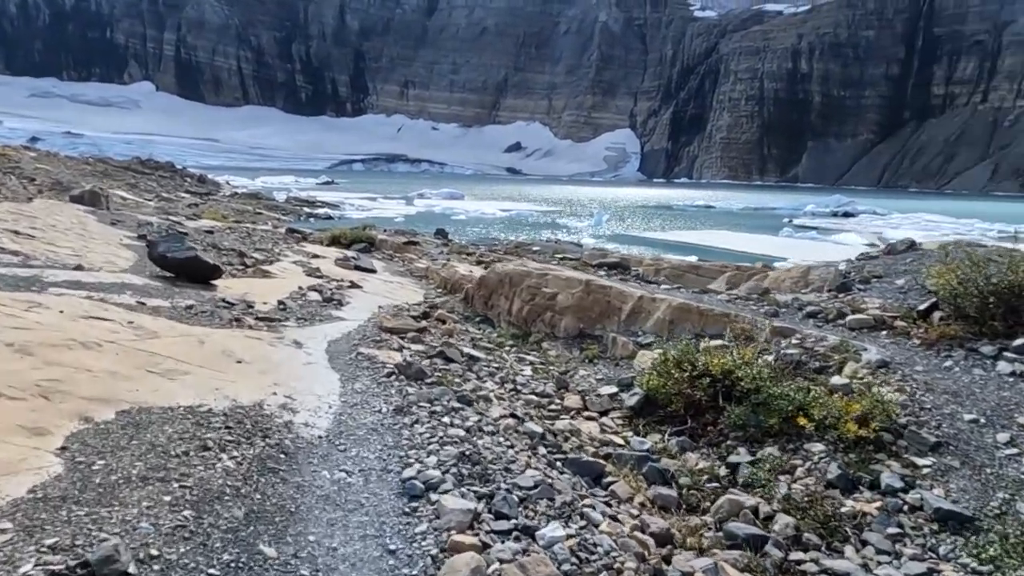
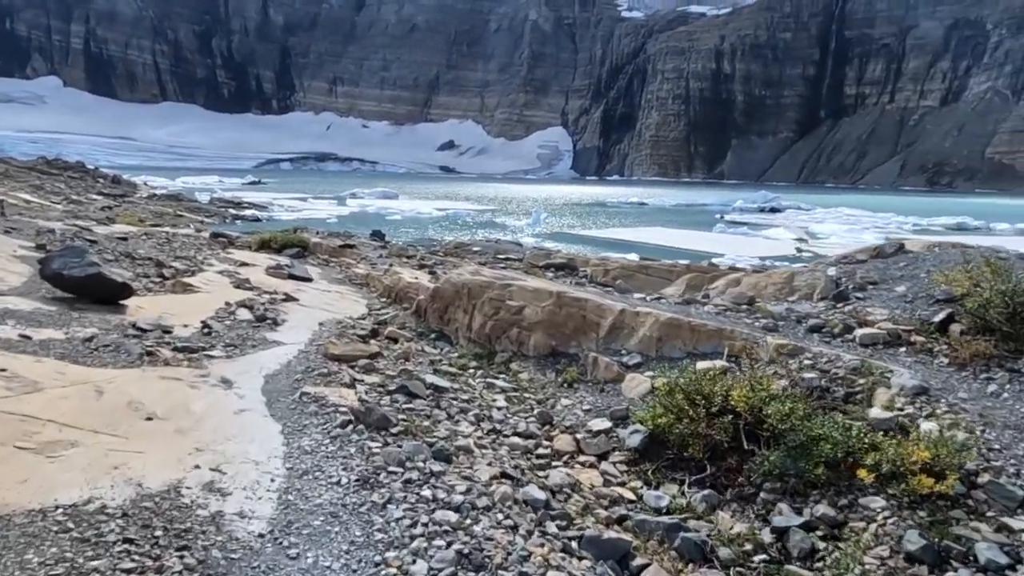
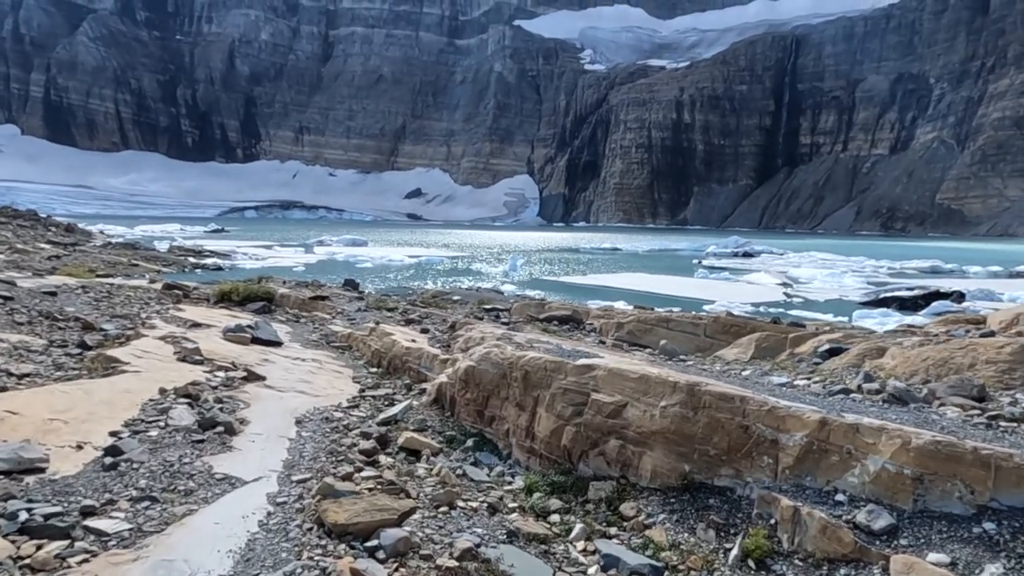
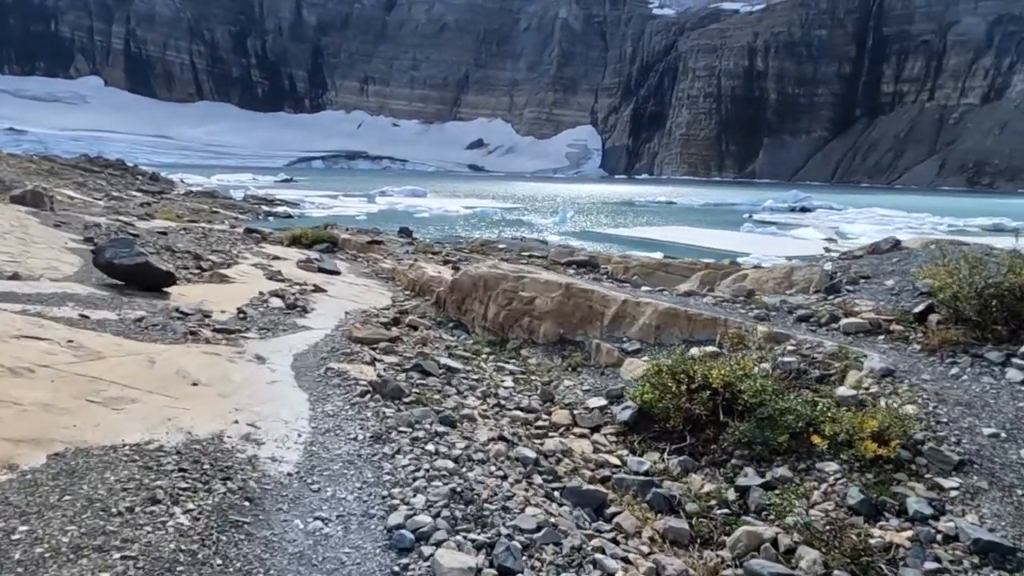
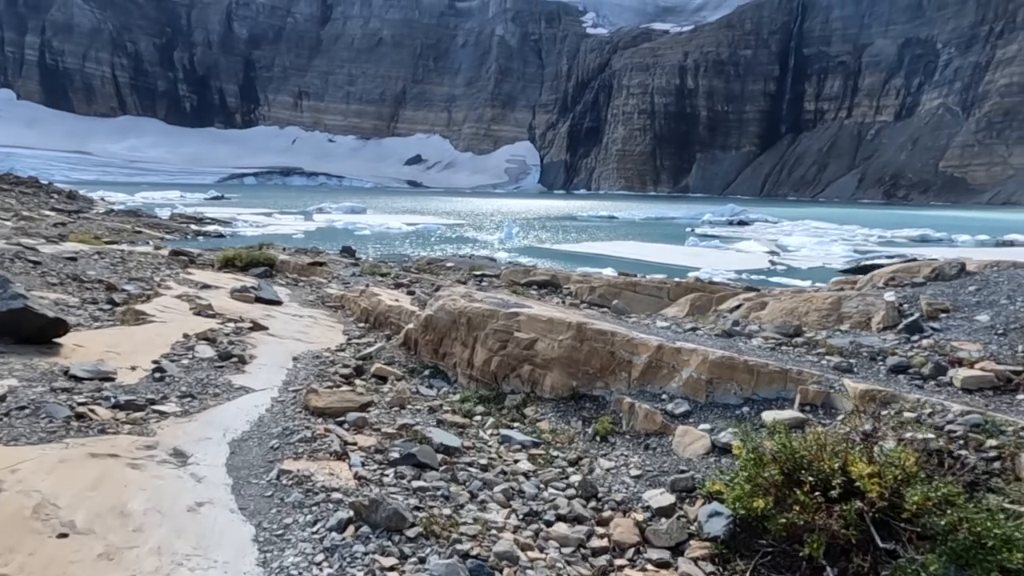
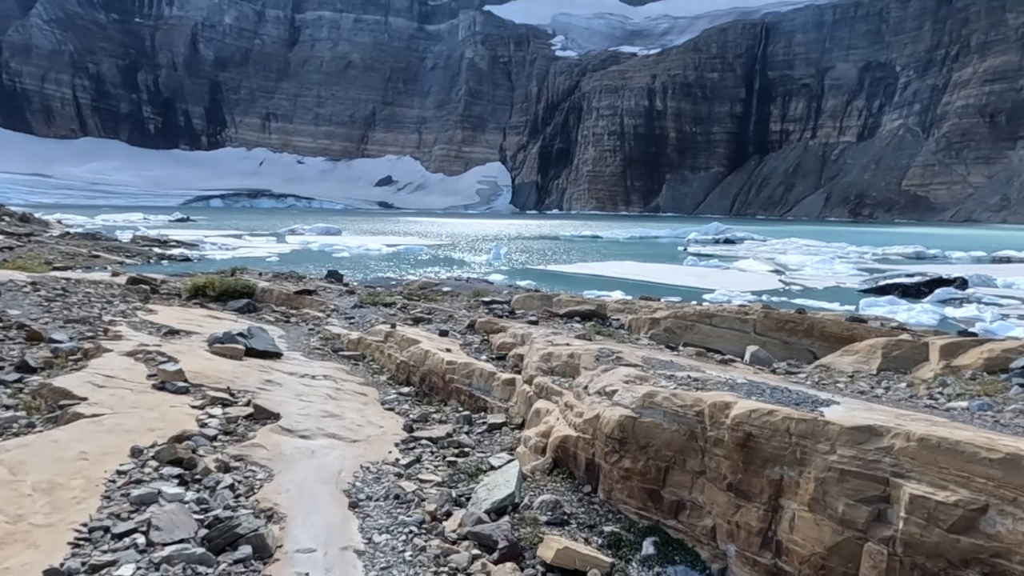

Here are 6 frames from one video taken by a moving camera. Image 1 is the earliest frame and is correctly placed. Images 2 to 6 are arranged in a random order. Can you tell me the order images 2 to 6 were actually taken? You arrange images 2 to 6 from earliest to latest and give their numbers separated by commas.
4, 2, 5, 3, 6
